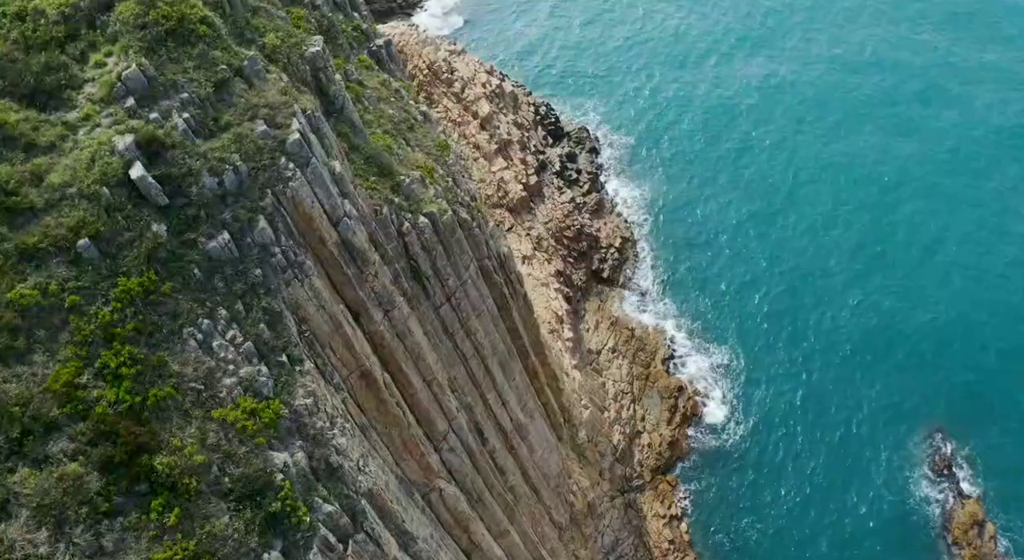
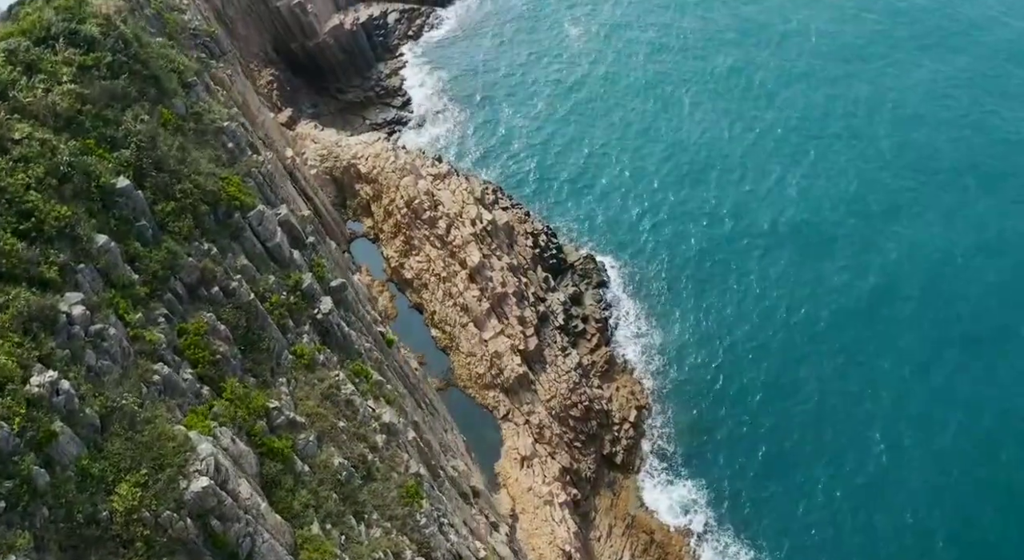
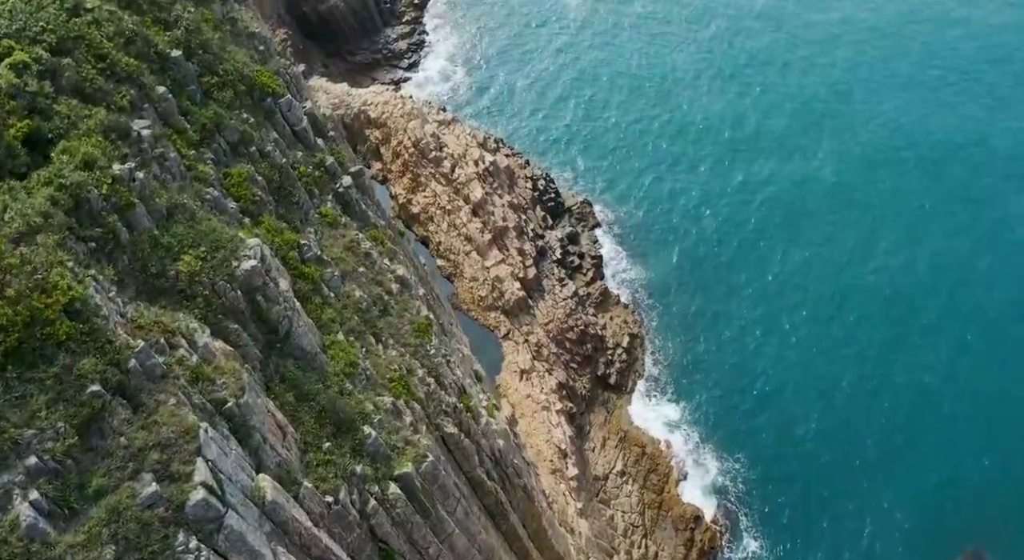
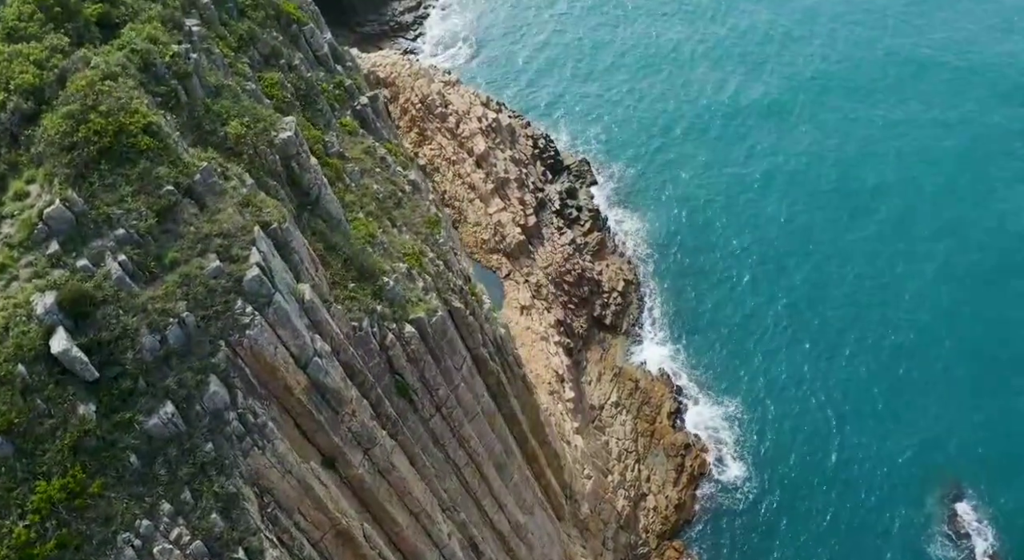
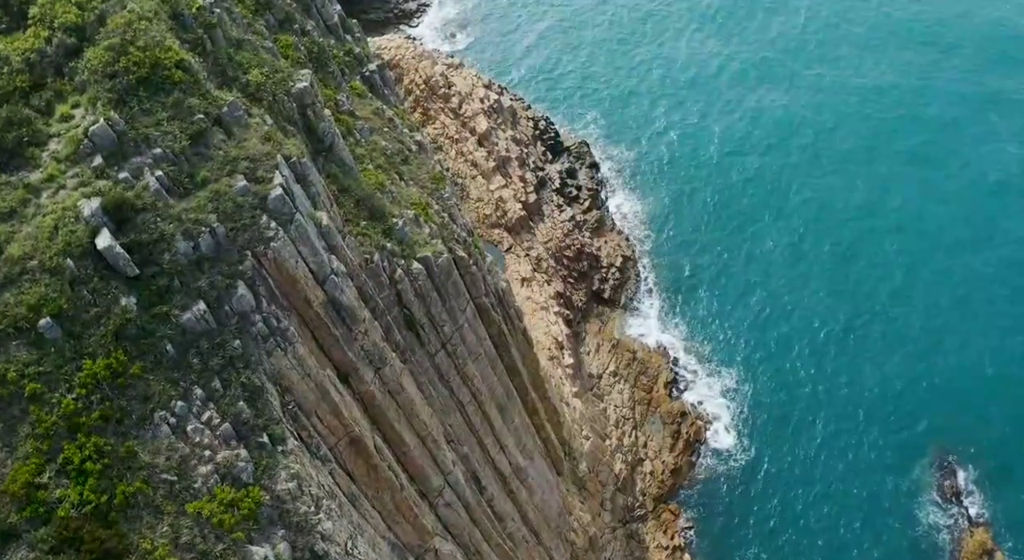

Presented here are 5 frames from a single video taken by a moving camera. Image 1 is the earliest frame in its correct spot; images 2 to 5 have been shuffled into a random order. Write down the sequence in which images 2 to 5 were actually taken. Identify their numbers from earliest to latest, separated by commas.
5, 4, 3, 2
